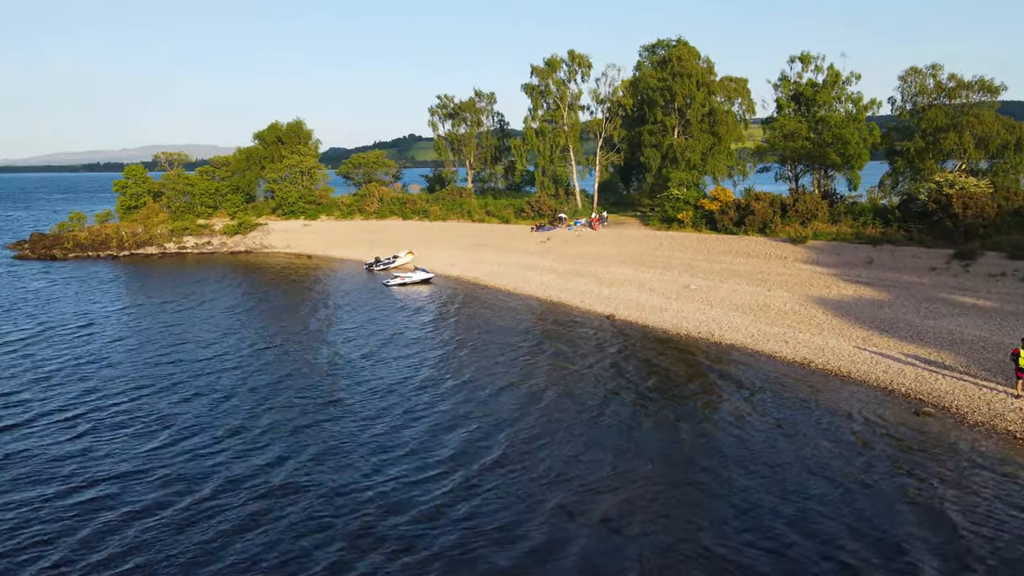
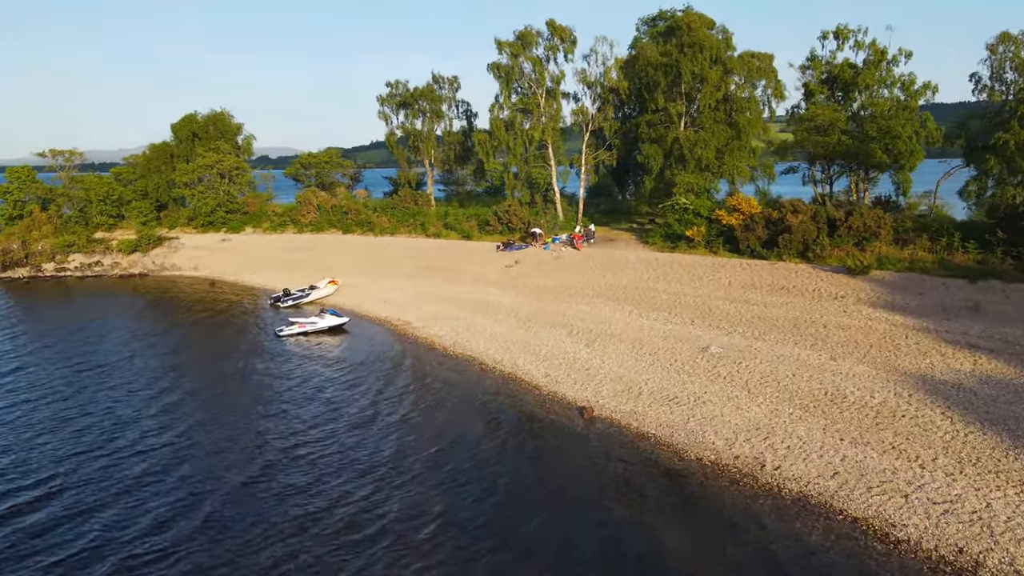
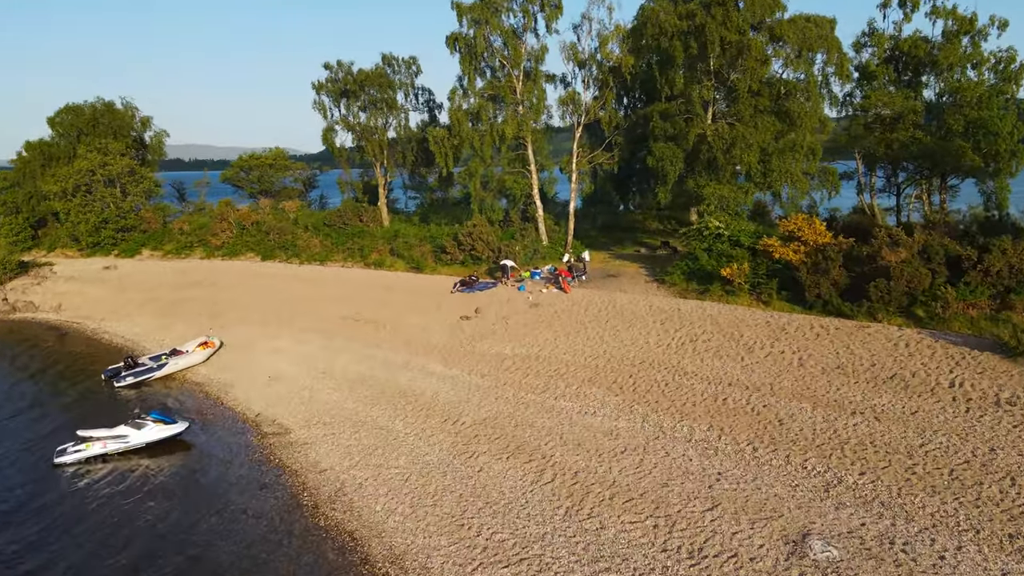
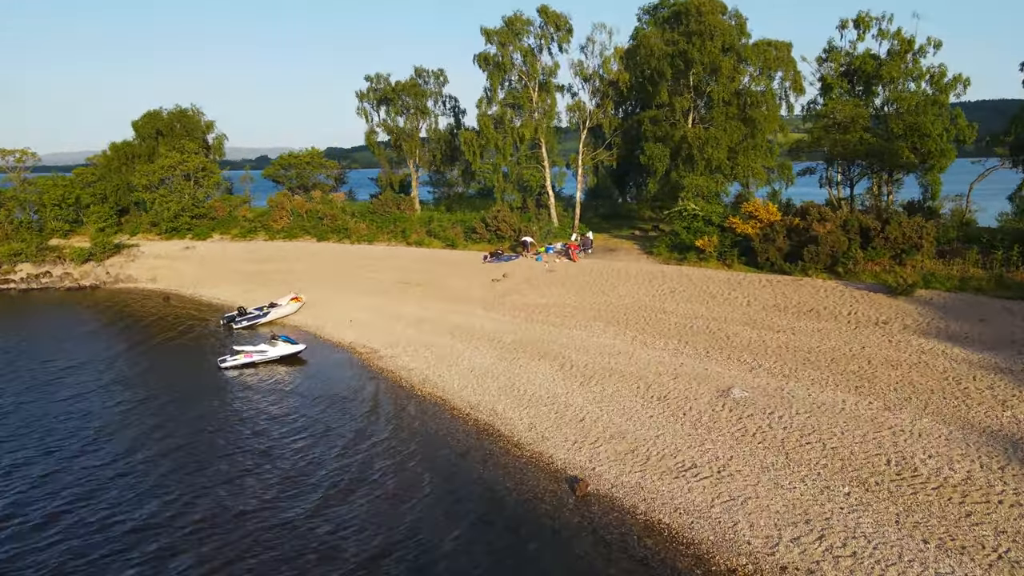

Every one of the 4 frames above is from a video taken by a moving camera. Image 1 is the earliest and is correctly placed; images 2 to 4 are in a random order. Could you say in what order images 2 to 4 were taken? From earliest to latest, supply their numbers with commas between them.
2, 4, 3
